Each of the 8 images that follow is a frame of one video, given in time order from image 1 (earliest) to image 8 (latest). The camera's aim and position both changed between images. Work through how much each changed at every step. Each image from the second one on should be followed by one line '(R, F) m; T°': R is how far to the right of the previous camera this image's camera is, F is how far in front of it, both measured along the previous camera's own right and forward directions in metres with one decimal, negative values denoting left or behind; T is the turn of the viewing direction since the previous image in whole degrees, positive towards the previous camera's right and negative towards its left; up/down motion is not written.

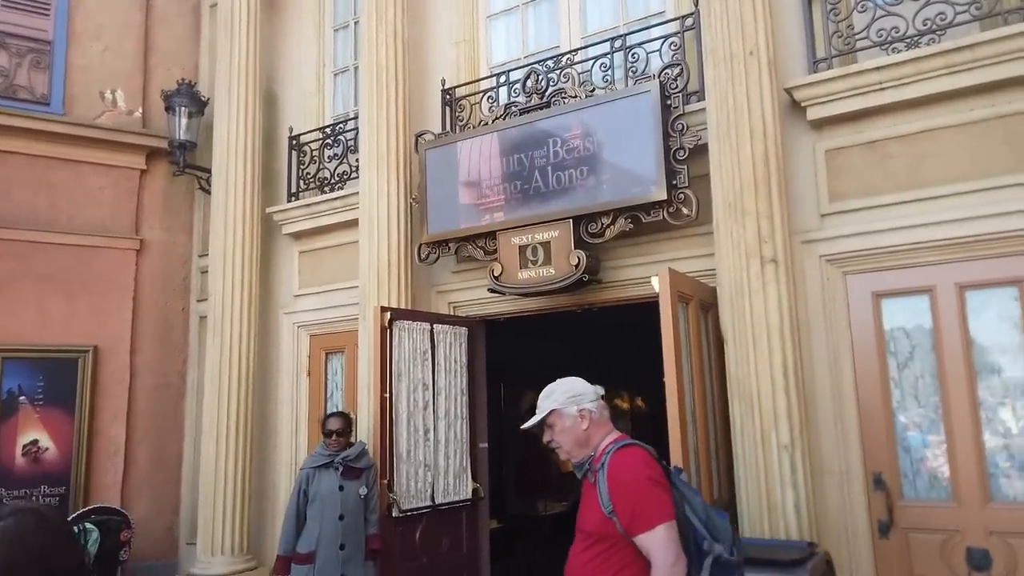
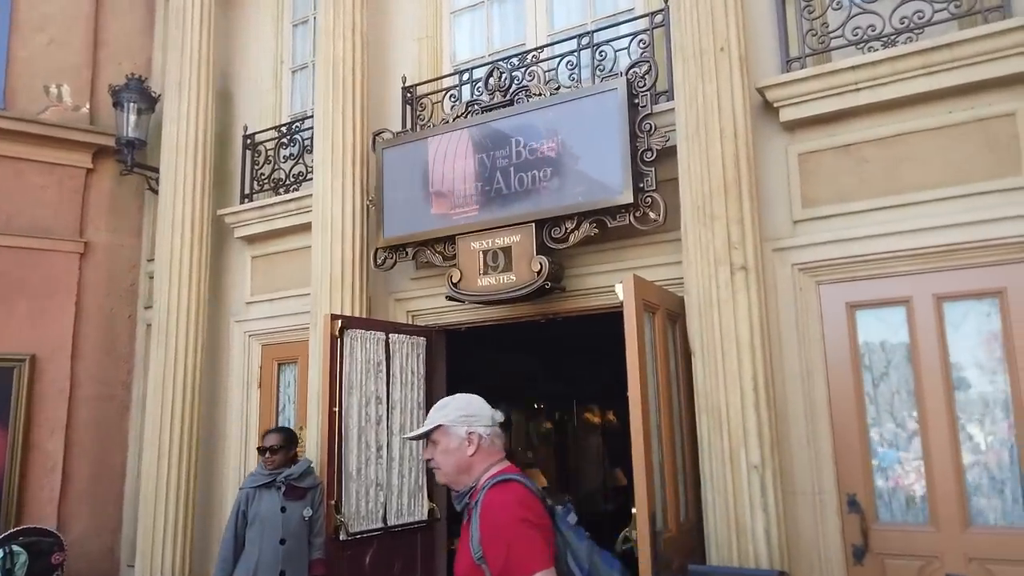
(+0.1, +0.3) m; +2°
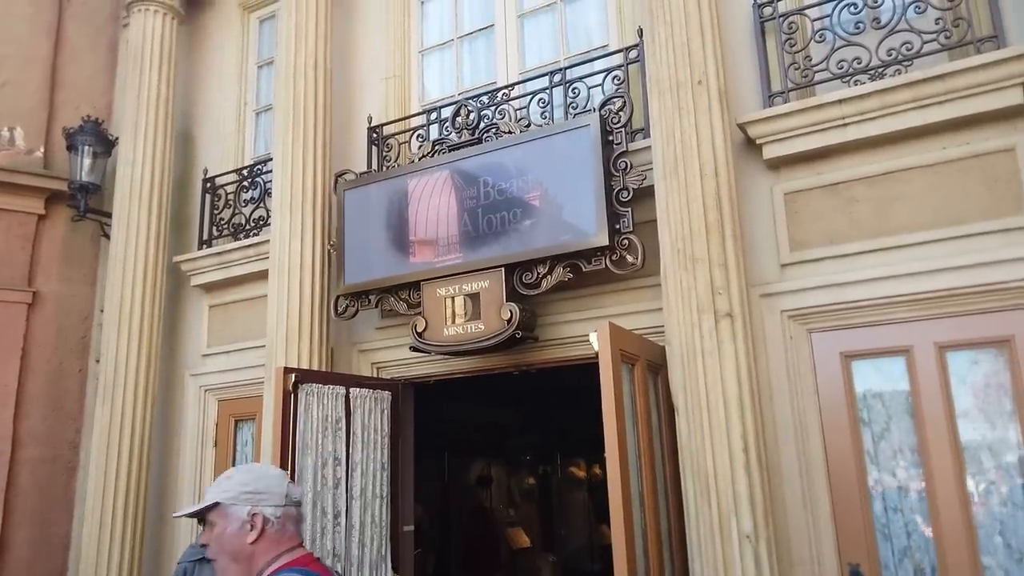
(+0.1, +0.3) m; +1°
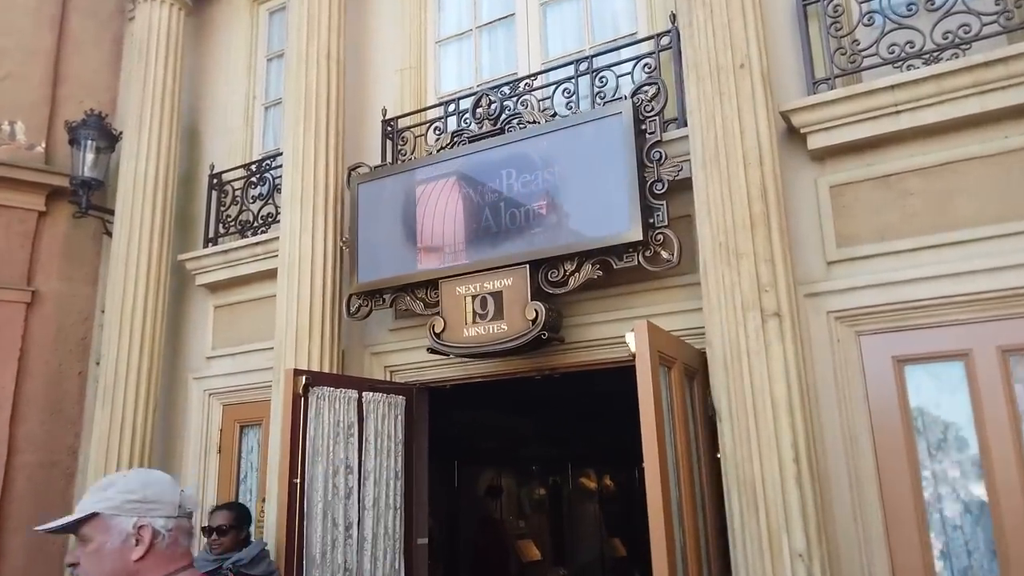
(-0.1, +0.3) m; 0°
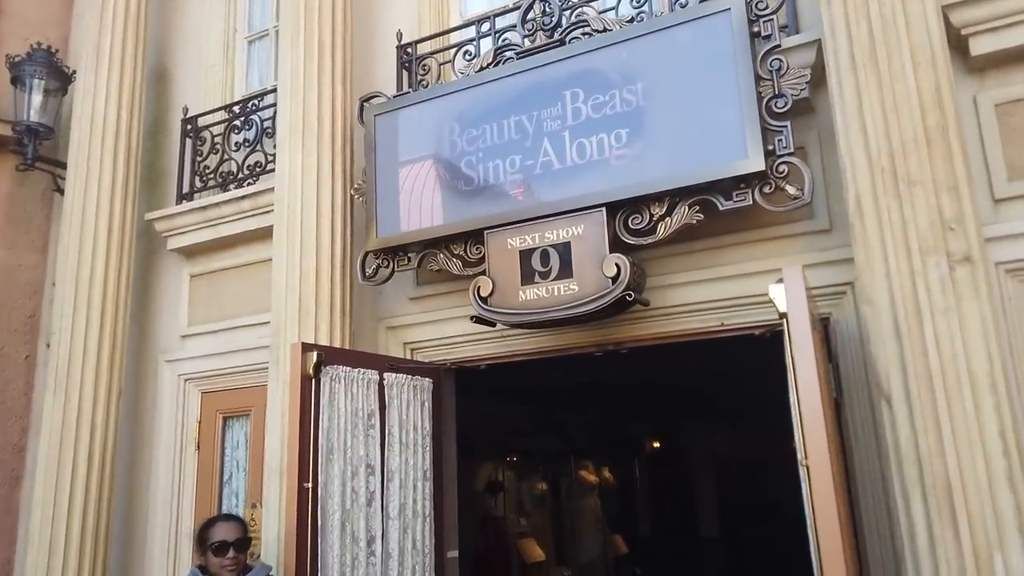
(-0.4, +0.9) m; +2°
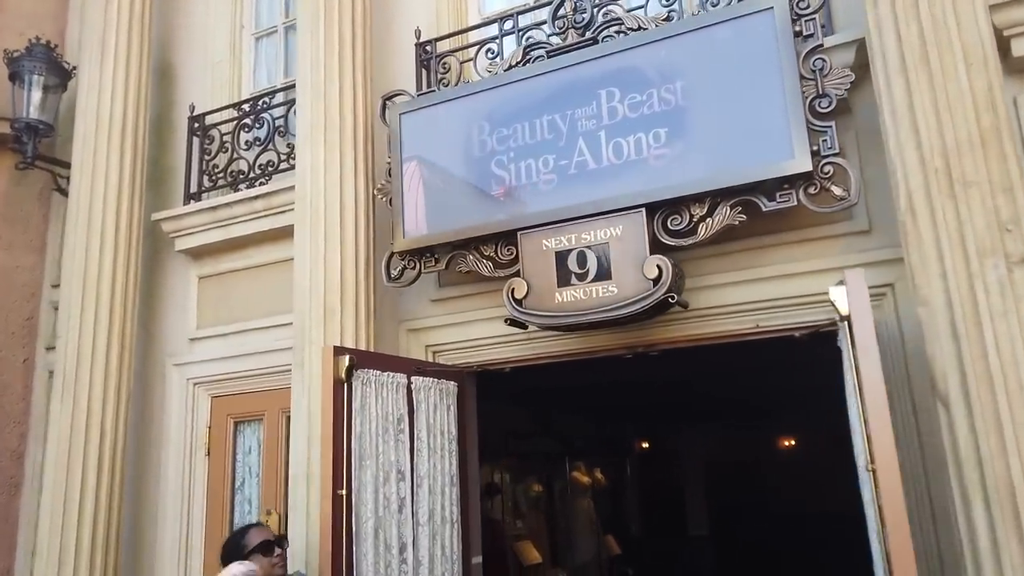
(-0.3, +0.1) m; +2°
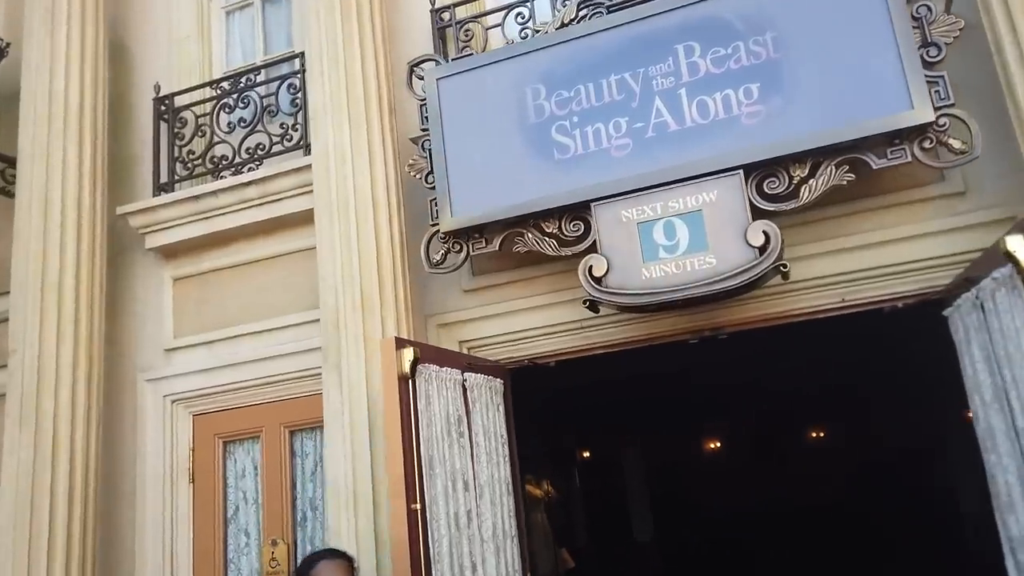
(-0.7, +0.4) m; +7°
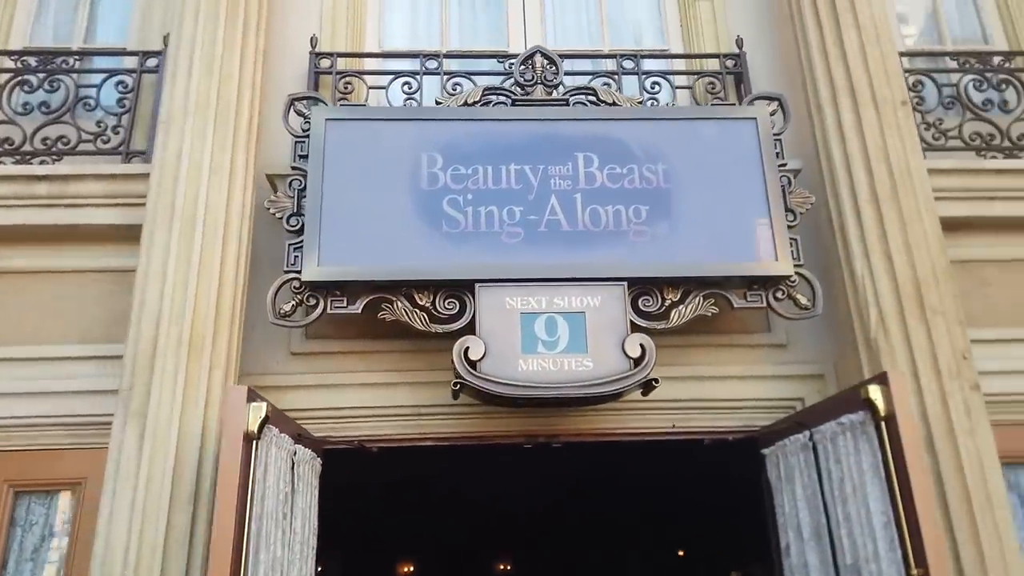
(-0.5, +0.3) m; +20°
